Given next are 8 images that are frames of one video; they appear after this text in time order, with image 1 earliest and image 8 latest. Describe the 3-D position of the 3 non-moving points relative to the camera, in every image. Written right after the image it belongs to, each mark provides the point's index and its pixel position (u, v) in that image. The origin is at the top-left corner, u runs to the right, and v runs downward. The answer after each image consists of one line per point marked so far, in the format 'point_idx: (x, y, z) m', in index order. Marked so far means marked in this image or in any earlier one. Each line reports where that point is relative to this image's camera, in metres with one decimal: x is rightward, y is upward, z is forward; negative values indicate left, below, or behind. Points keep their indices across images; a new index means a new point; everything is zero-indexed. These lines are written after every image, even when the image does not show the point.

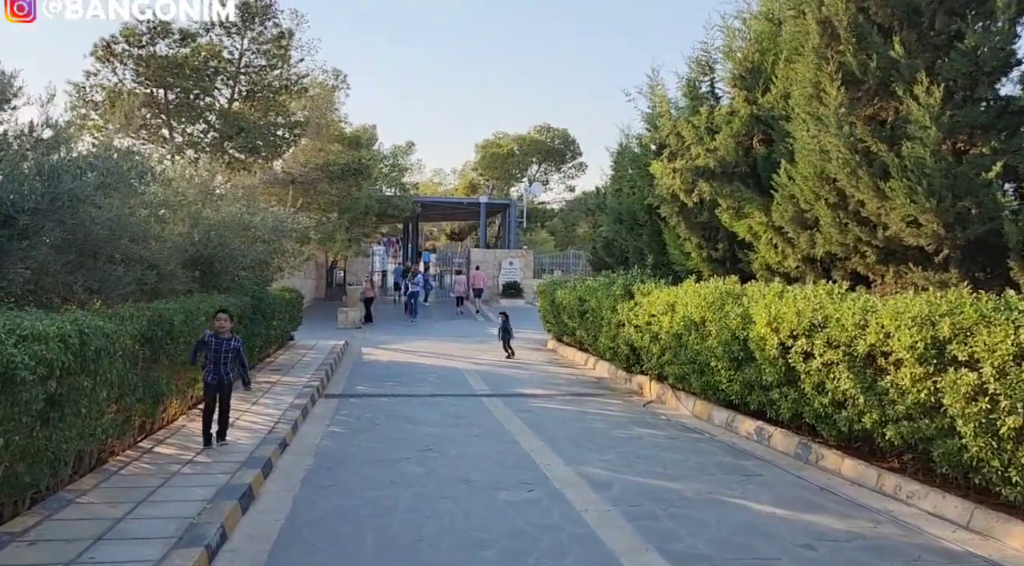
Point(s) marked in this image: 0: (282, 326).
0: (-4.9, -0.9, +19.1) m
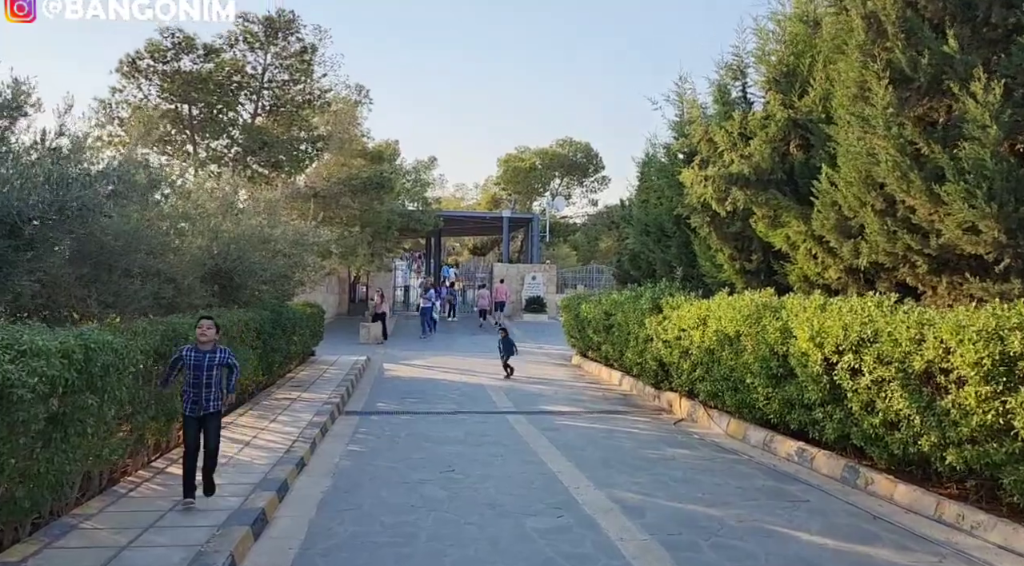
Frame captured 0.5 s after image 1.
0: (-4.4, -1.2, +18.7) m
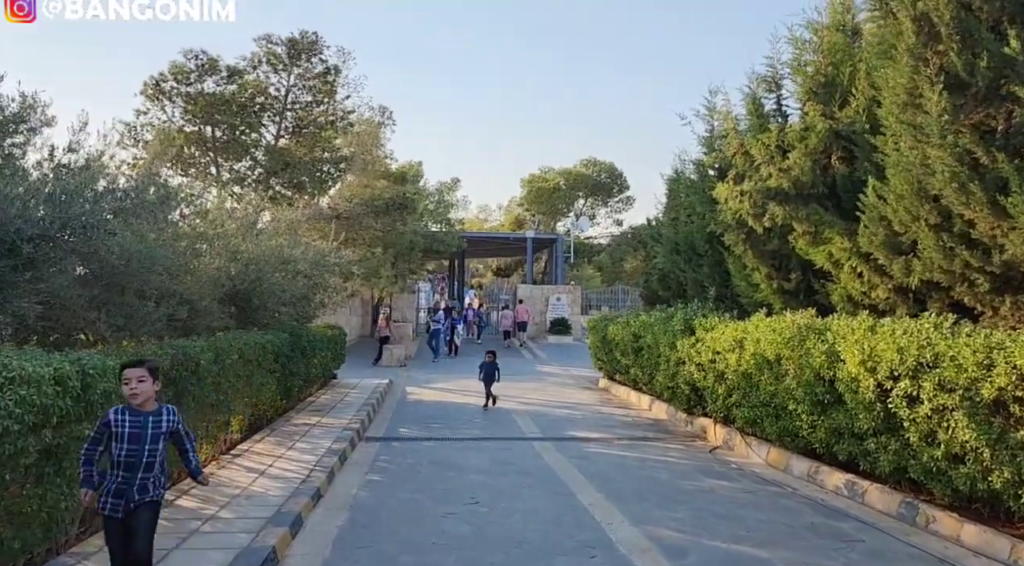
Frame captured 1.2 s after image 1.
0: (-3.8, -1.7, +18.3) m
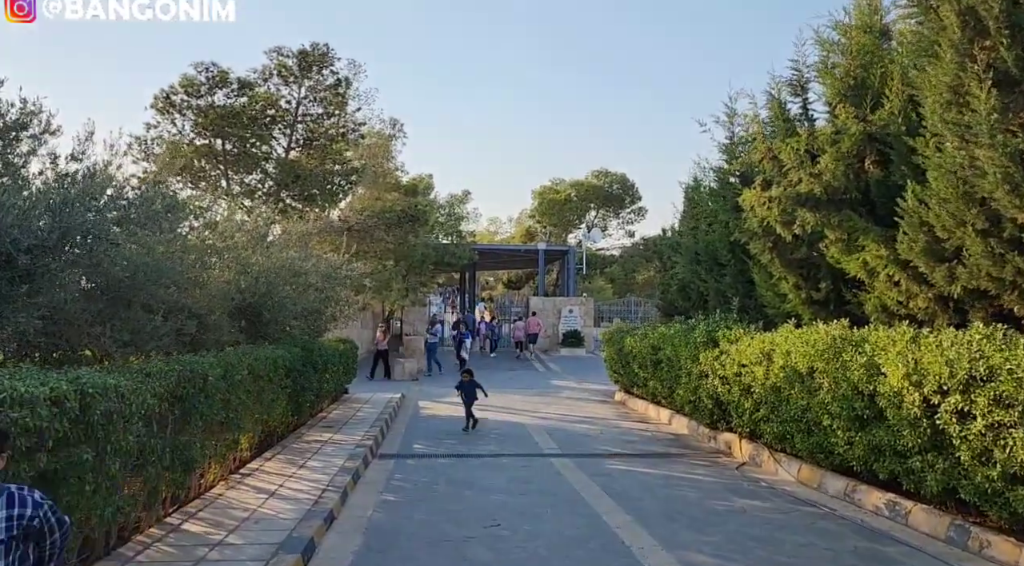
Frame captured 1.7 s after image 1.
0: (-3.5, -1.9, +17.9) m
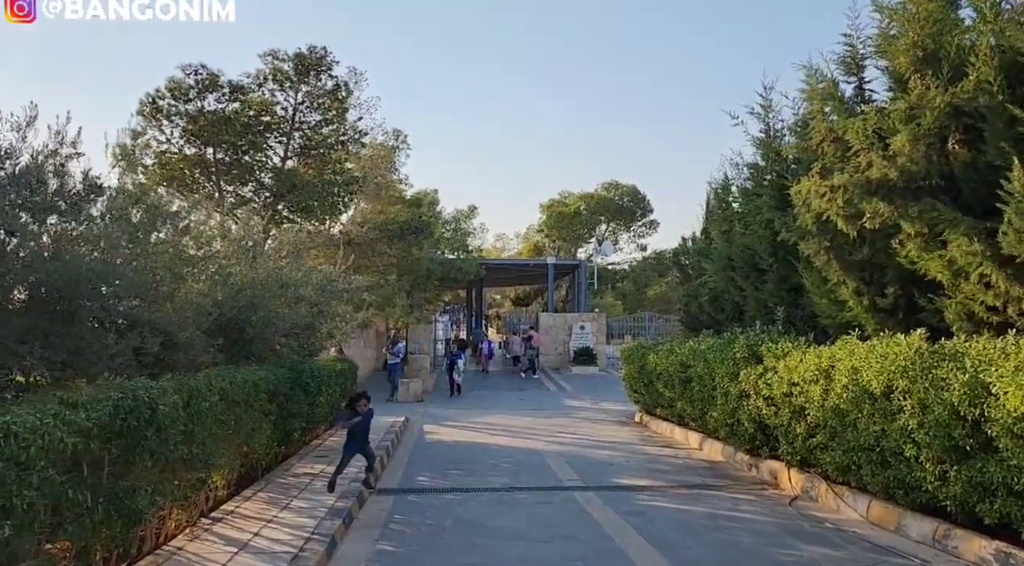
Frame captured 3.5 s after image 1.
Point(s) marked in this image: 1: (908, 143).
0: (-3.3, -2.2, +16.4) m
1: (+4.1, +1.5, +9.5) m
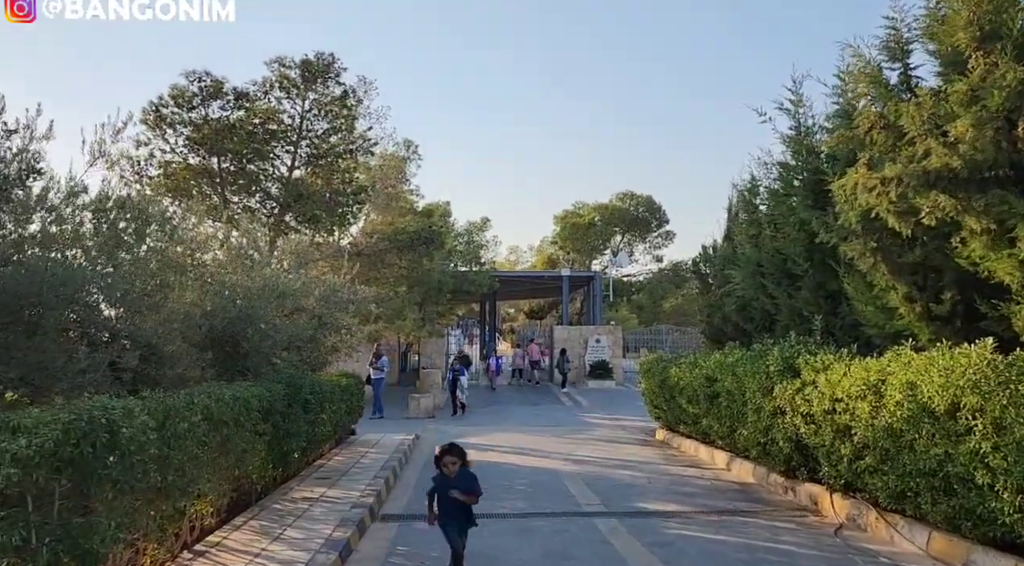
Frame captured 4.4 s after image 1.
0: (-3.0, -2.4, +15.5) m
1: (+4.2, +1.4, +8.6) m
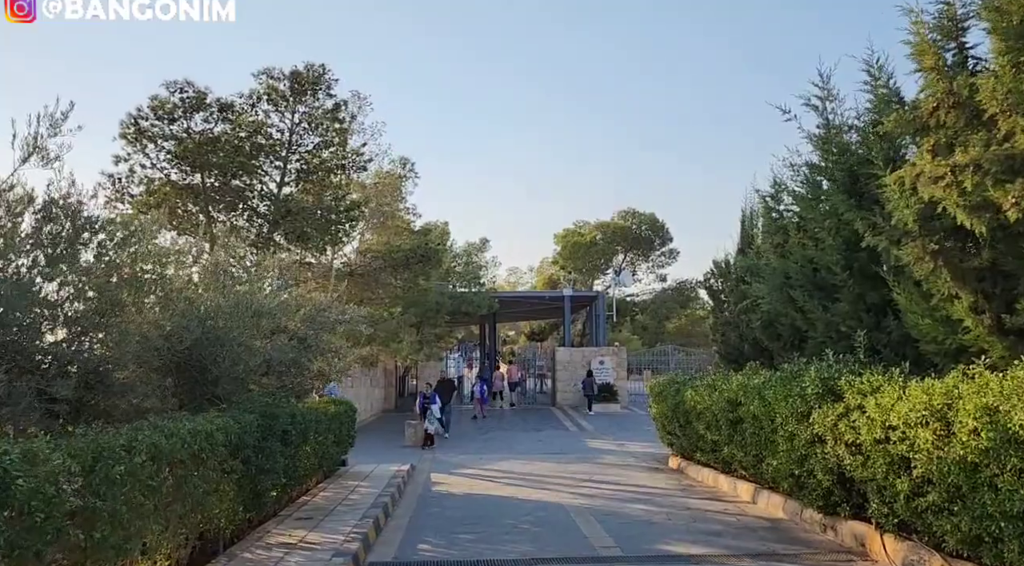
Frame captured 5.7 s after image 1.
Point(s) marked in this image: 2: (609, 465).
0: (-3.0, -2.7, +14.2) m
1: (+4.3, +1.3, +7.4) m
2: (+2.0, -3.8, +18.5) m
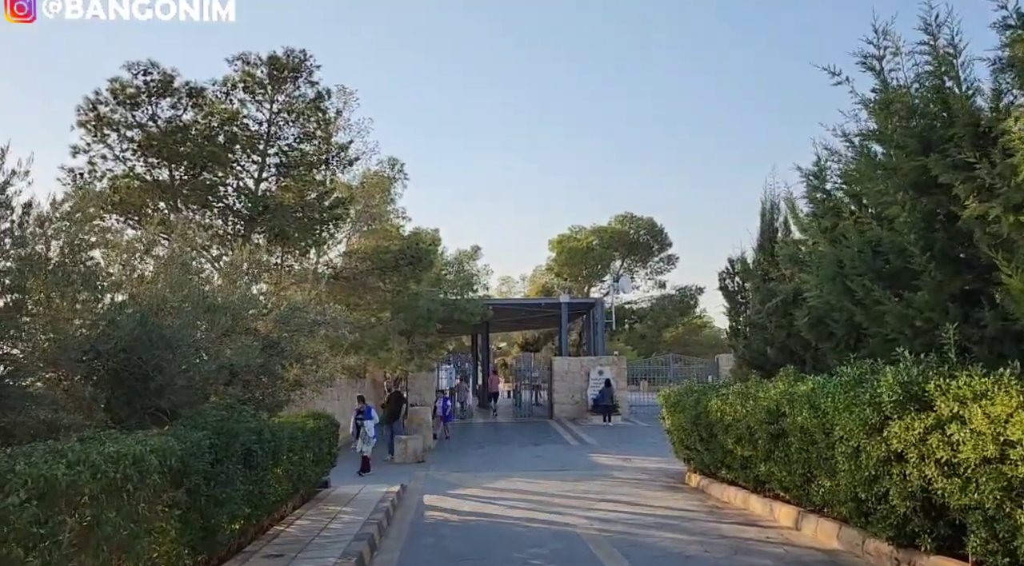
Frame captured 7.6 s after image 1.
0: (-2.9, -2.6, +12.4) m
1: (+4.4, +1.5, +5.7) m
2: (+2.0, -3.7, +16.7) m
